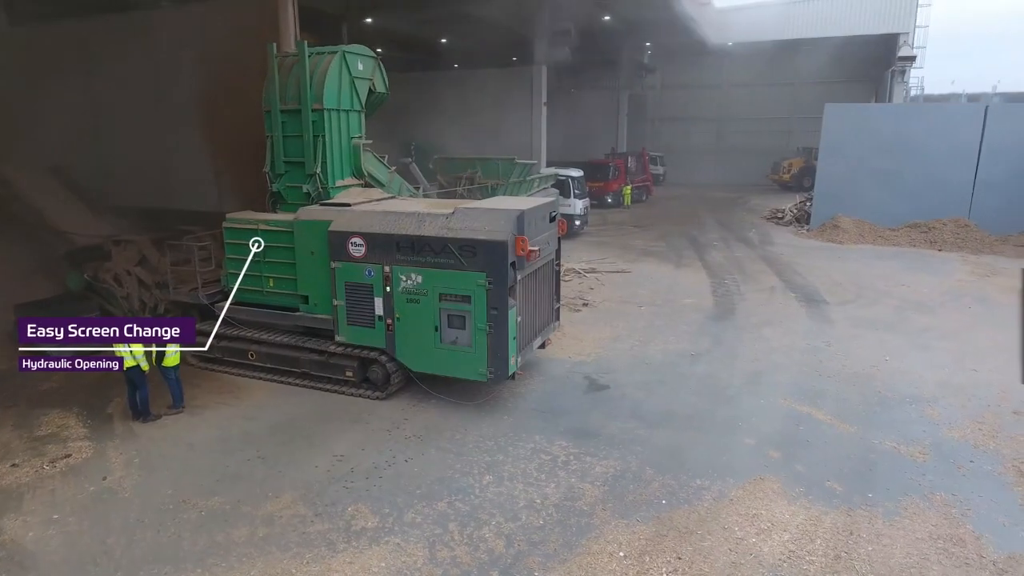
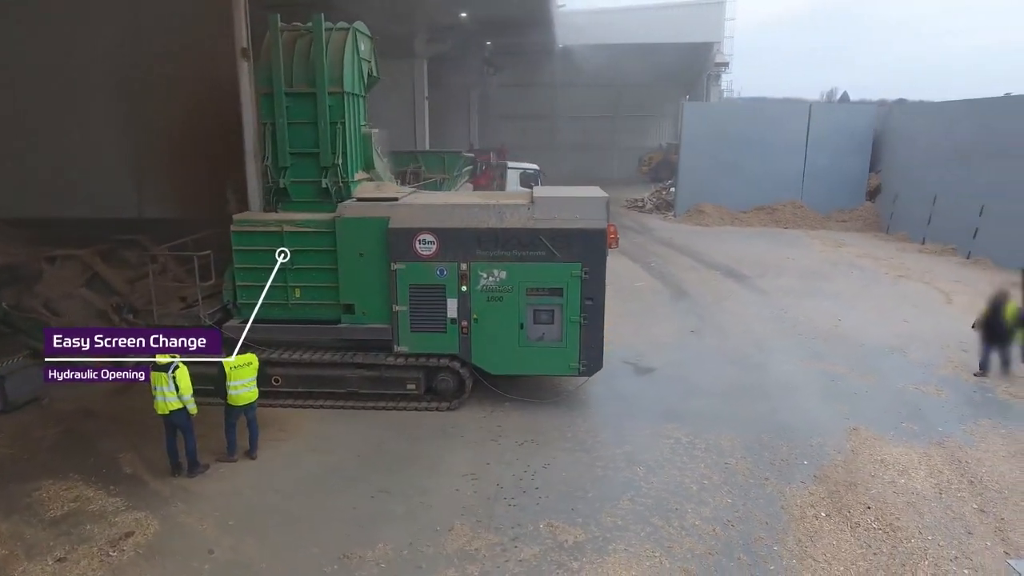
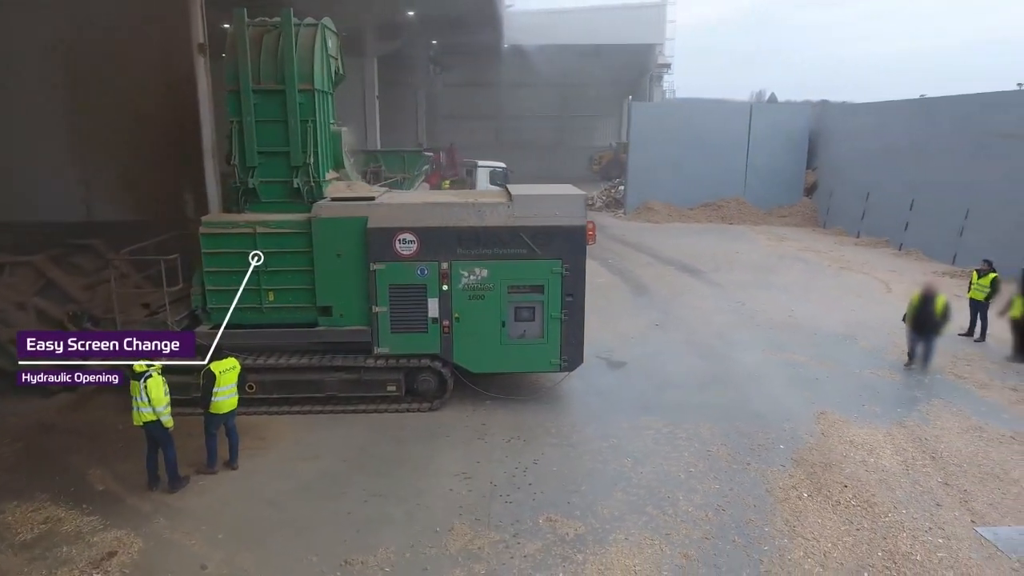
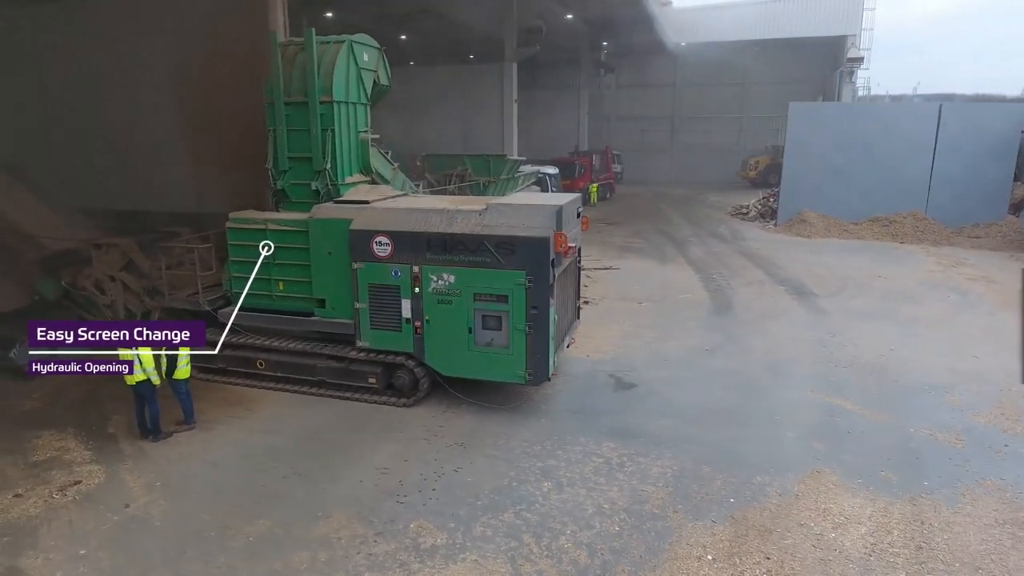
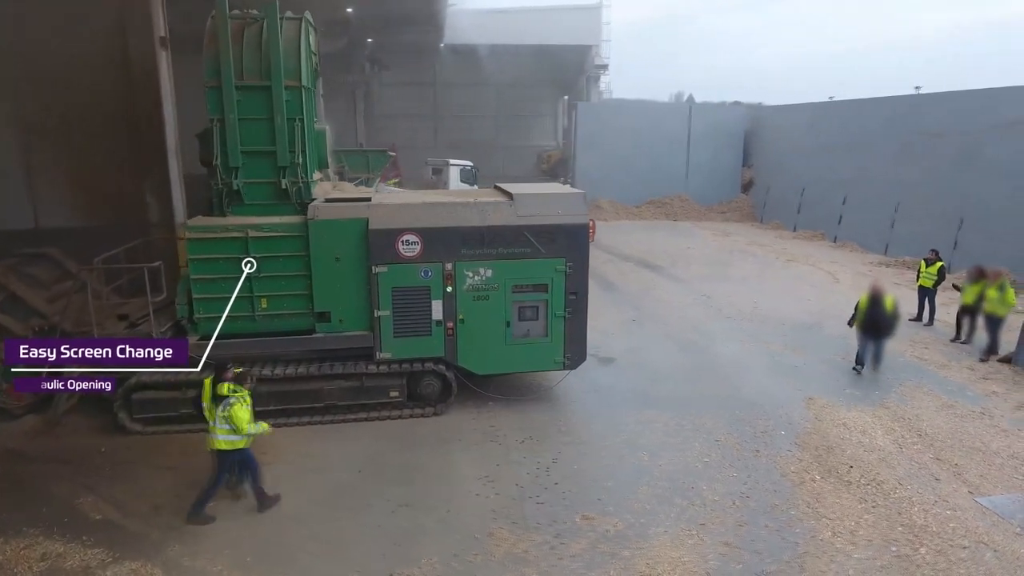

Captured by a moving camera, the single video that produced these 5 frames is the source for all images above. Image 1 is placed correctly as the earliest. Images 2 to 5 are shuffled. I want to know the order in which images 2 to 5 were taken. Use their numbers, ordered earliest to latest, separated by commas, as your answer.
4, 2, 3, 5
